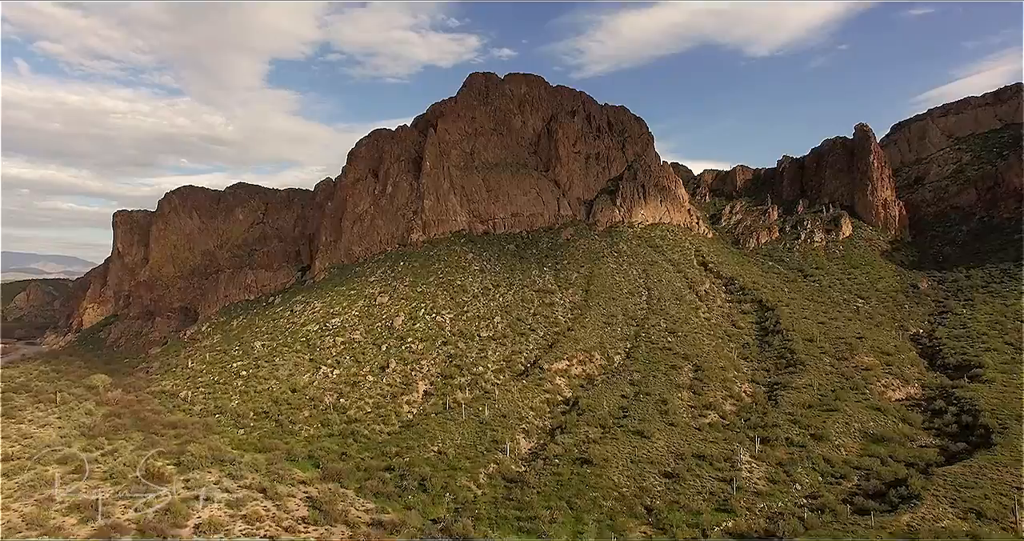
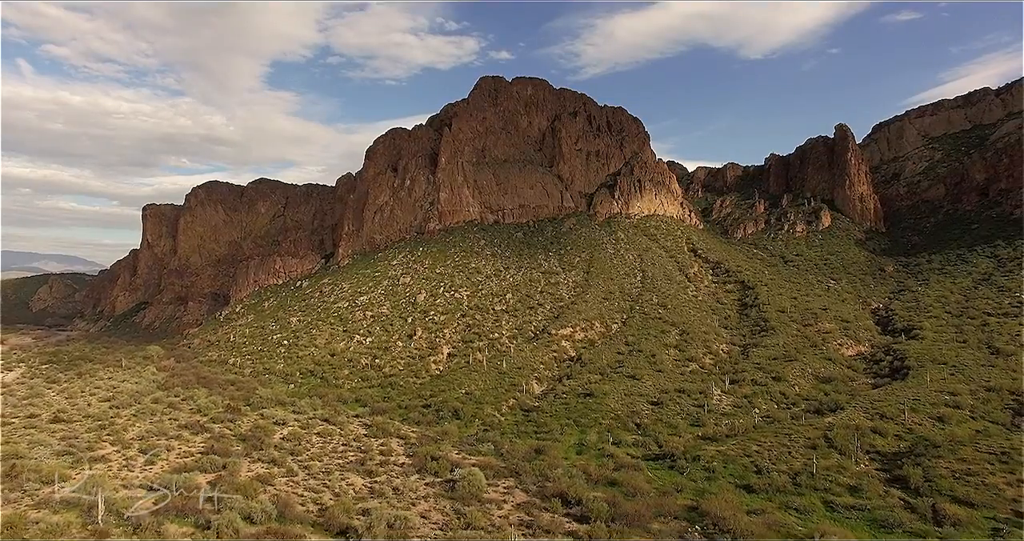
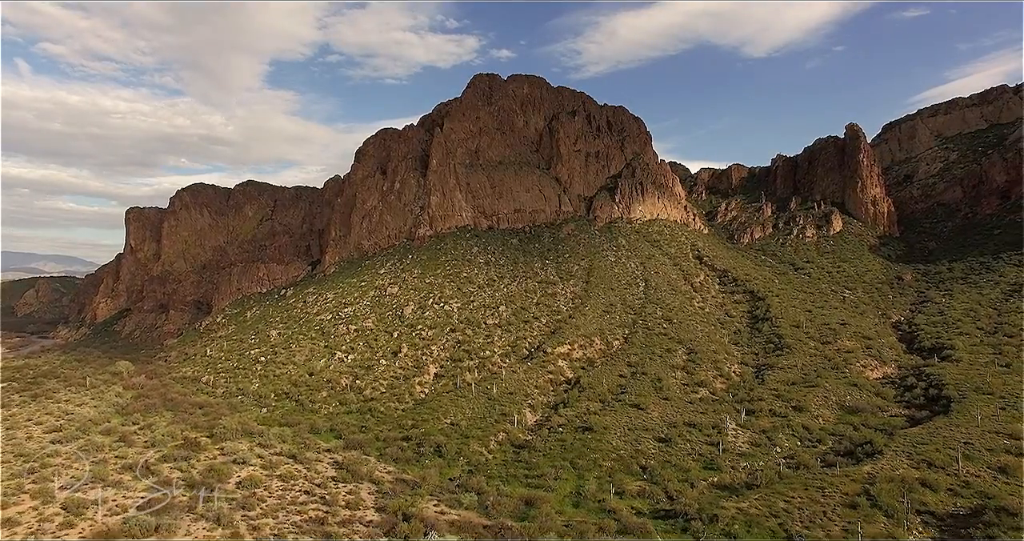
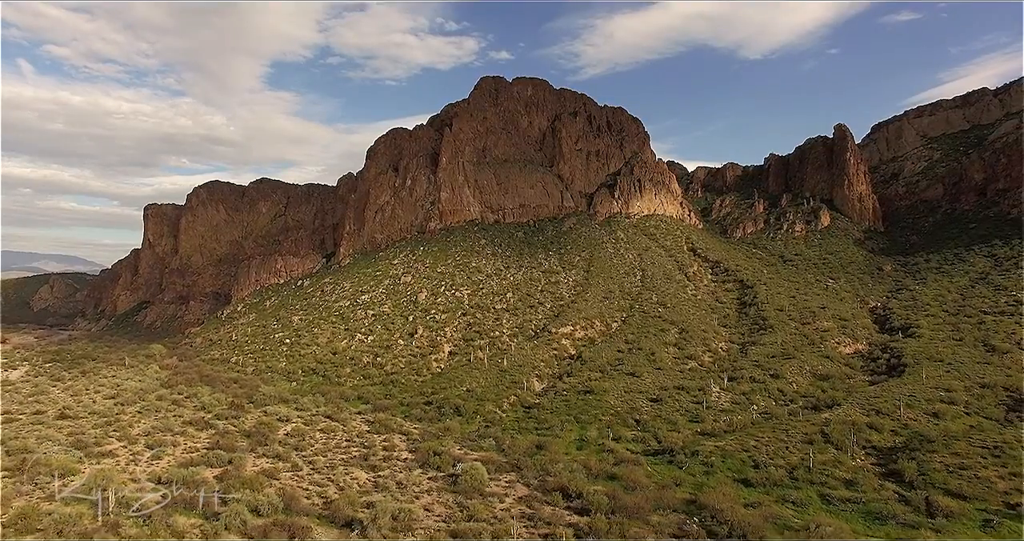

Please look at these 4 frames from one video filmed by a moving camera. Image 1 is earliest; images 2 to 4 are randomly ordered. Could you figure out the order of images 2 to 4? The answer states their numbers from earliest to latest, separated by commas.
3, 2, 4
